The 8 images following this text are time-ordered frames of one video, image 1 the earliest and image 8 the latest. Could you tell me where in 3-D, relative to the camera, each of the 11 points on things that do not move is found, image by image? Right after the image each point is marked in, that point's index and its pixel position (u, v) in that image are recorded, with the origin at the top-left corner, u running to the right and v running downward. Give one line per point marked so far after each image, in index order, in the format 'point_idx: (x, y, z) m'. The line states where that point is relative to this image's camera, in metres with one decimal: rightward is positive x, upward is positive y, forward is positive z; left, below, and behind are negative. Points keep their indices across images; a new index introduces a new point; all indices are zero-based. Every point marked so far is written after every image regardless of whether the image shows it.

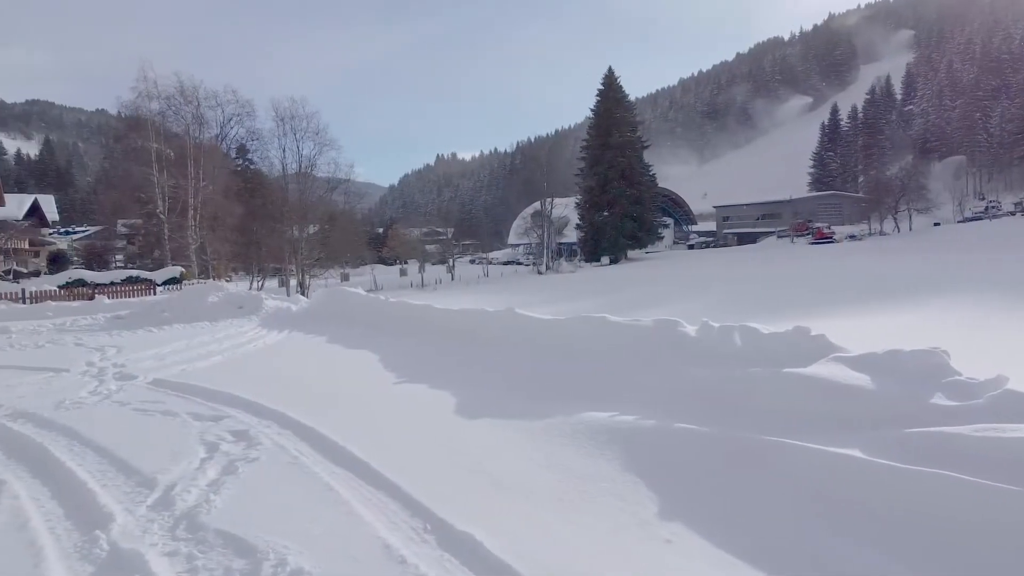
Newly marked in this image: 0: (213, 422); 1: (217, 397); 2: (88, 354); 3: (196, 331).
0: (-2.7, -1.2, +7.3) m
1: (-3.2, -1.2, +8.8) m
2: (-7.3, -1.1, +13.8) m
3: (-6.6, -0.9, +16.8) m
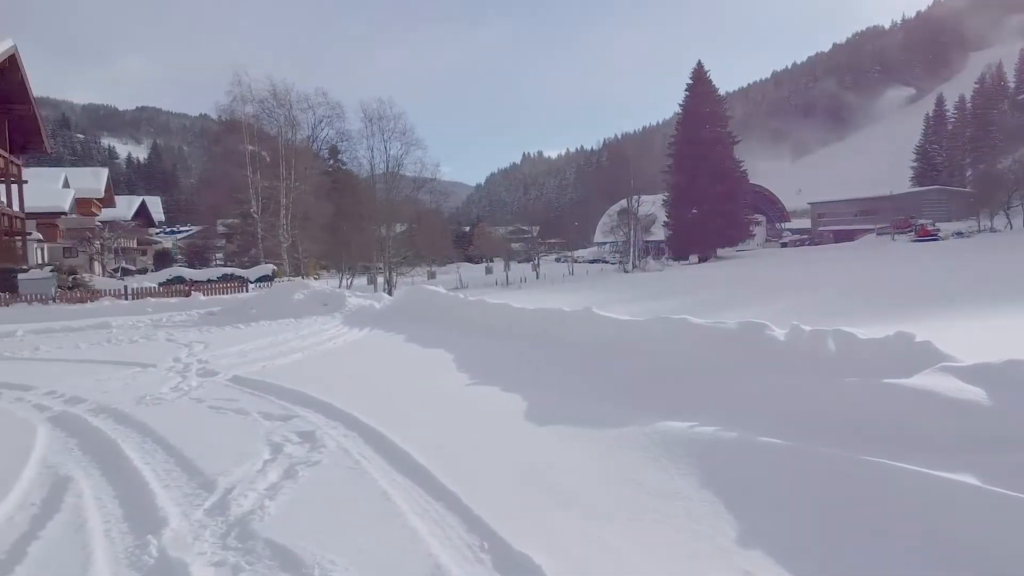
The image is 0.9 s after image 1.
0: (-2.1, -1.2, +7.2) m
1: (-2.4, -1.2, +8.8) m
2: (-5.9, -1.1, +14.2) m
3: (-4.9, -0.9, +17.1) m
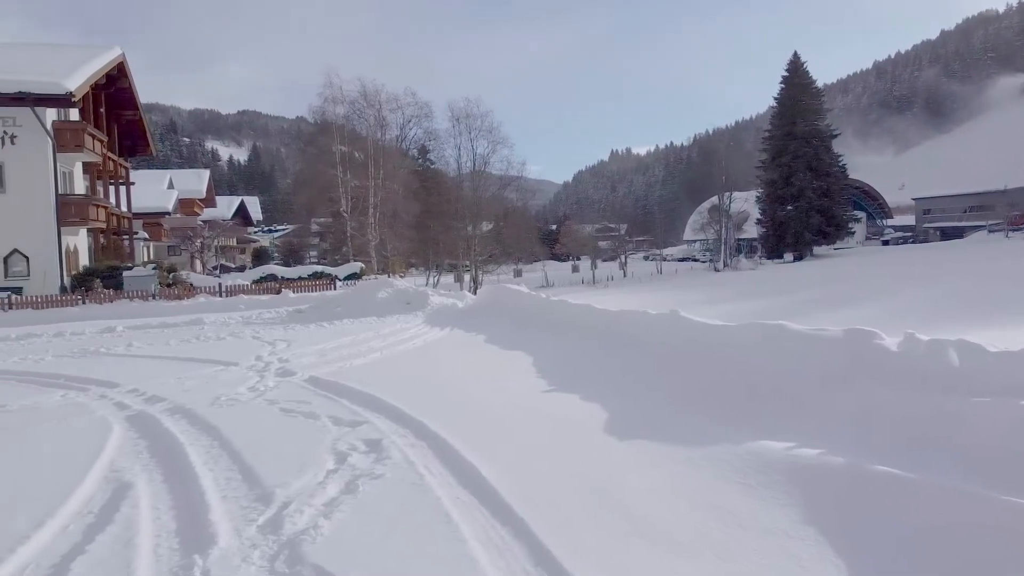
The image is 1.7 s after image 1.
0: (-1.4, -1.2, +7.0) m
1: (-1.6, -1.2, +8.5) m
2: (-4.4, -1.0, +14.3) m
3: (-3.1, -0.9, +17.1) m
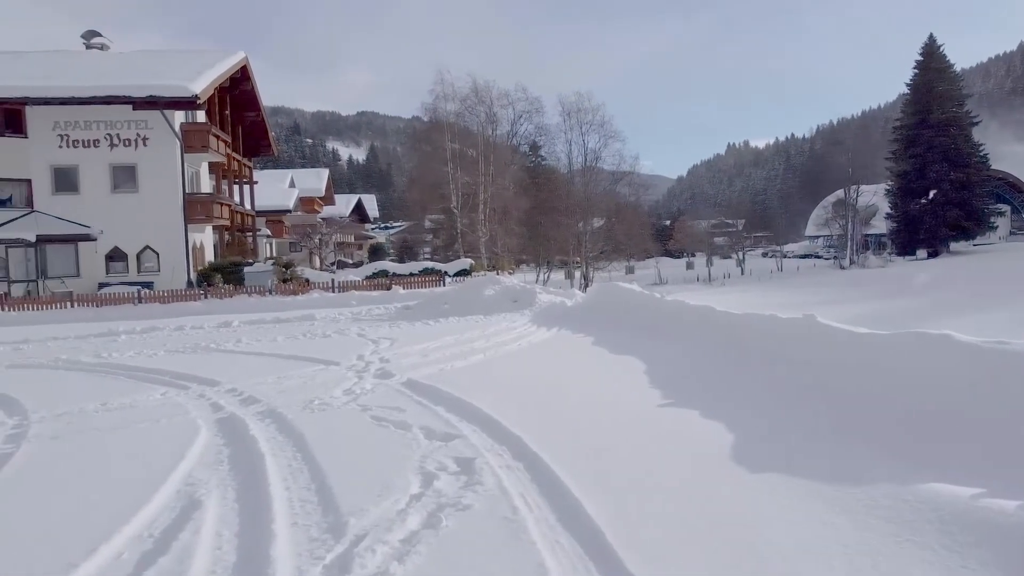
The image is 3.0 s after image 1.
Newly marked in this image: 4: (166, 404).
0: (-0.6, -1.2, +6.3) m
1: (-0.5, -1.2, +7.9) m
2: (-2.6, -1.0, +14.0) m
3: (-0.9, -0.8, +16.6) m
4: (-3.8, -1.3, +8.9) m
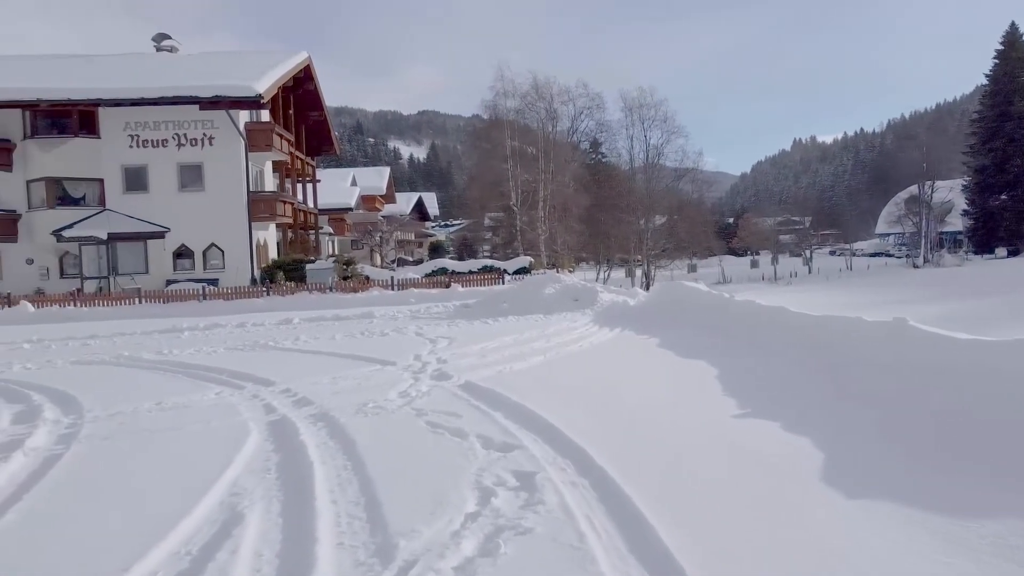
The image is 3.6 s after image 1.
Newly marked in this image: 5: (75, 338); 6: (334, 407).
0: (-0.1, -1.2, +5.9) m
1: (+0.1, -1.2, +7.4) m
2: (-1.5, -1.0, +13.7) m
3: (+0.3, -0.8, +16.1) m
4: (-3.2, -1.3, +8.7) m
5: (-10.7, -1.2, +19.8) m
6: (-1.8, -1.2, +8.2) m
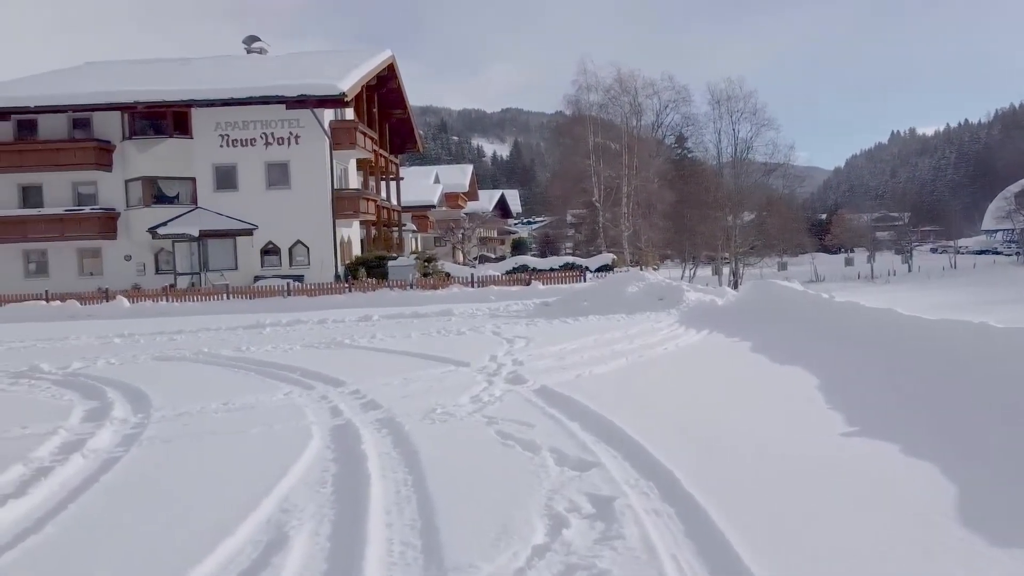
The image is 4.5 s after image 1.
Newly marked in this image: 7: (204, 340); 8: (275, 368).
0: (+0.4, -1.2, +5.3) m
1: (+0.7, -1.1, +6.8) m
2: (-0.2, -0.9, +13.2) m
3: (+1.9, -0.7, +15.4) m
4: (-2.4, -1.2, +8.4) m
5: (-8.7, -1.1, +20.2) m
6: (-1.1, -1.2, +7.8) m
7: (-6.8, -1.1, +17.8) m
8: (-3.4, -1.1, +11.5) m
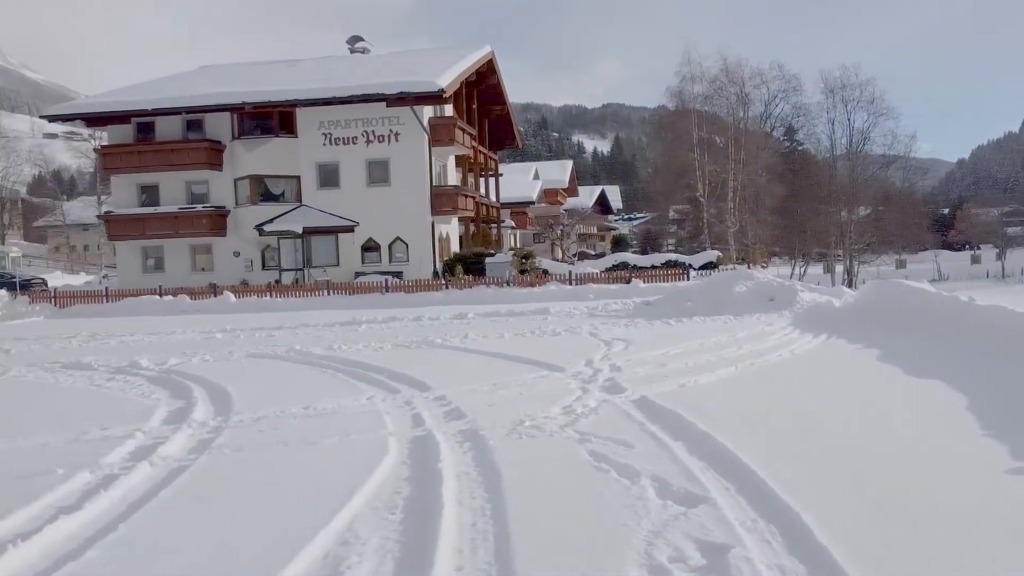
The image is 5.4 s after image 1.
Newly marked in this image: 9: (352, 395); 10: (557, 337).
0: (+0.9, -1.2, +4.5) m
1: (+1.4, -1.2, +6.0) m
2: (+1.3, -0.9, +12.4) m
3: (+3.6, -0.7, +14.4) m
4: (-1.4, -1.2, +8.0) m
5: (-6.3, -1.0, +20.4) m
6: (-0.2, -1.2, +7.1) m
7: (-4.7, -1.1, +17.8) m
8: (-2.1, -1.1, +11.2) m
9: (-1.7, -1.2, +9.0) m
10: (+0.8, -0.9, +14.5) m
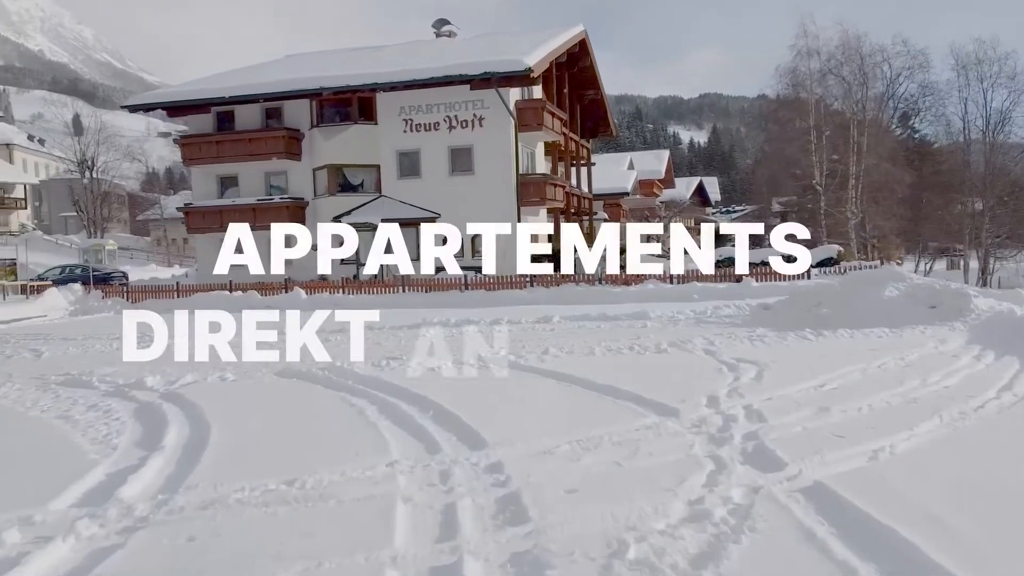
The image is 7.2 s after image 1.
0: (+1.1, -1.4, +1.4) m
1: (+1.8, -1.3, +2.8) m
2: (+2.4, -1.0, +9.3) m
3: (+4.9, -0.8, +10.9) m
4: (-0.8, -1.3, +5.1) m
5: (-4.3, -1.0, +18.1) m
6: (+0.3, -1.3, +4.2) m
7: (-2.9, -1.1, +15.2) m
8: (-1.1, -1.2, +8.4) m
9: (-1.1, -1.3, +6.2) m
10: (+2.1, -0.9, +11.4) m
